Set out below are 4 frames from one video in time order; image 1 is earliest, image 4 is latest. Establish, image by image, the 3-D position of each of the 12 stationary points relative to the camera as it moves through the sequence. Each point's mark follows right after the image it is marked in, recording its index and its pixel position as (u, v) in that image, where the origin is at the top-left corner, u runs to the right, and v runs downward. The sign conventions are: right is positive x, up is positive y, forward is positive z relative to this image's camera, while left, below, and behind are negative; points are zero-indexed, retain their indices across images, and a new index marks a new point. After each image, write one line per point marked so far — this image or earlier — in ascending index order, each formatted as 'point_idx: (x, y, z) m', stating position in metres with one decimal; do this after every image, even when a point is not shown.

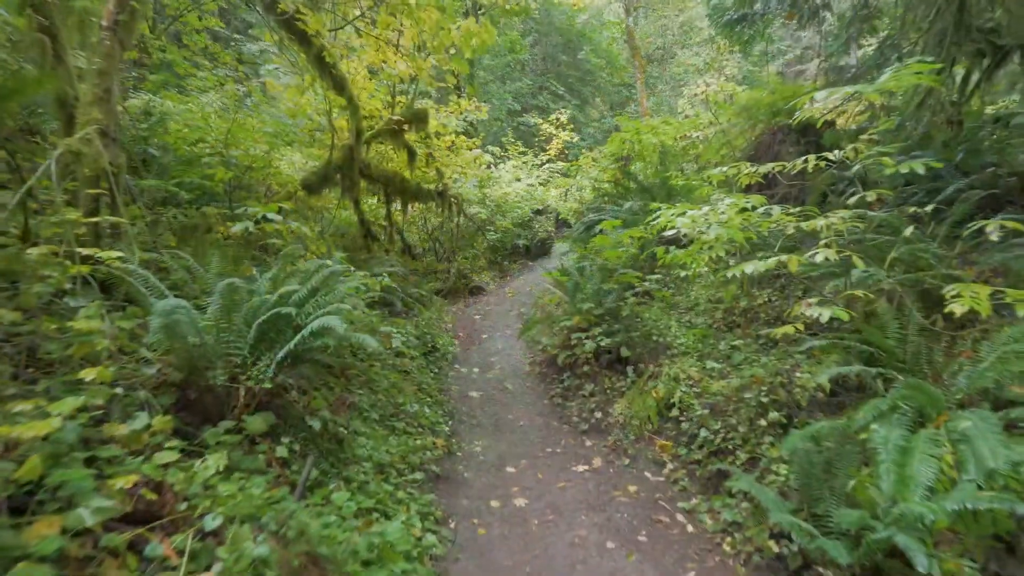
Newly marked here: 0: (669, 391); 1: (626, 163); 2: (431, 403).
0: (+1.2, -0.8, +4.9) m
1: (+1.7, +1.8, +9.7) m
2: (-0.7, -1.0, +5.5) m
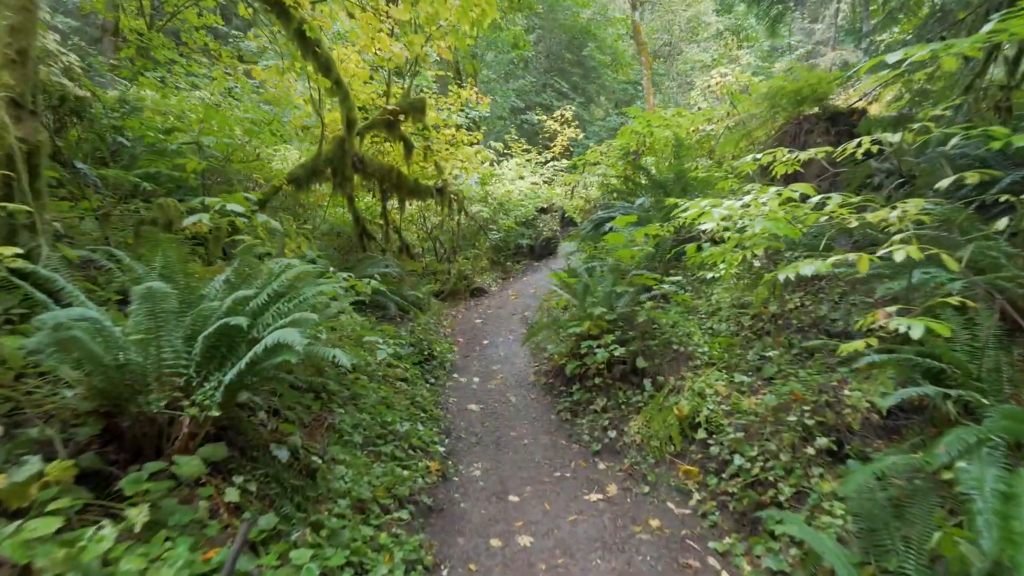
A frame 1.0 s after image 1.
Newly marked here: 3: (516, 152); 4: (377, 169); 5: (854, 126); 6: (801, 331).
0: (+1.2, -0.8, +4.3) m
1: (+1.7, +1.8, +9.1) m
2: (-0.7, -1.0, +5.0) m
3: (+0.1, +3.1, +14.8) m
4: (-1.7, +1.5, +8.0) m
5: (+3.6, +1.7, +6.8) m
6: (+2.2, -0.3, +4.9) m
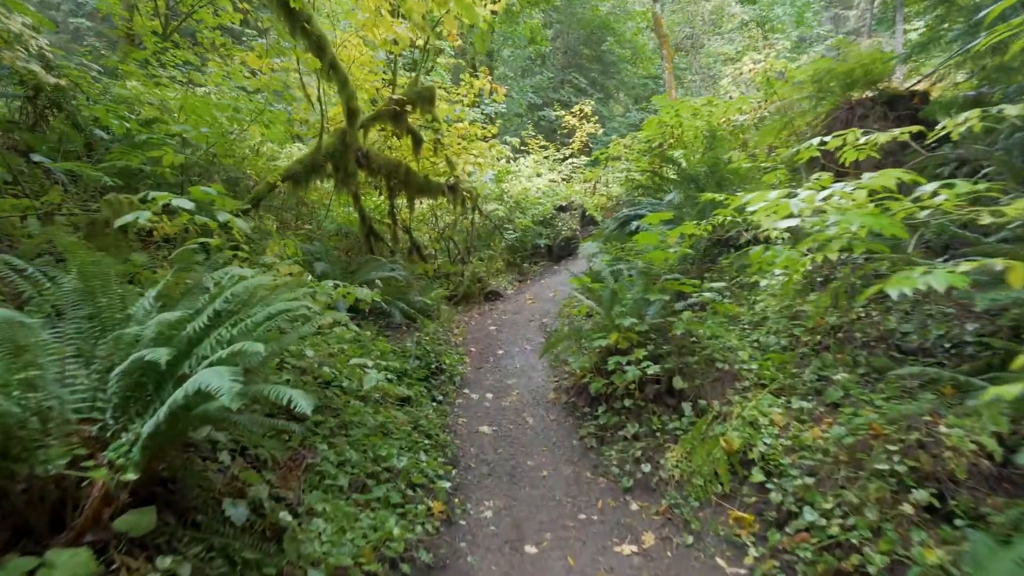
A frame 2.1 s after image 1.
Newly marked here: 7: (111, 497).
0: (+1.3, -0.9, +3.6) m
1: (+2.0, +1.8, +8.4) m
2: (-0.5, -1.0, +4.3) m
3: (+0.5, +3.0, +14.2) m
4: (-1.5, +1.4, +7.4) m
5: (+3.7, +1.6, +6.1) m
6: (+2.3, -0.4, +4.2) m
7: (-1.2, -0.6, +1.9) m
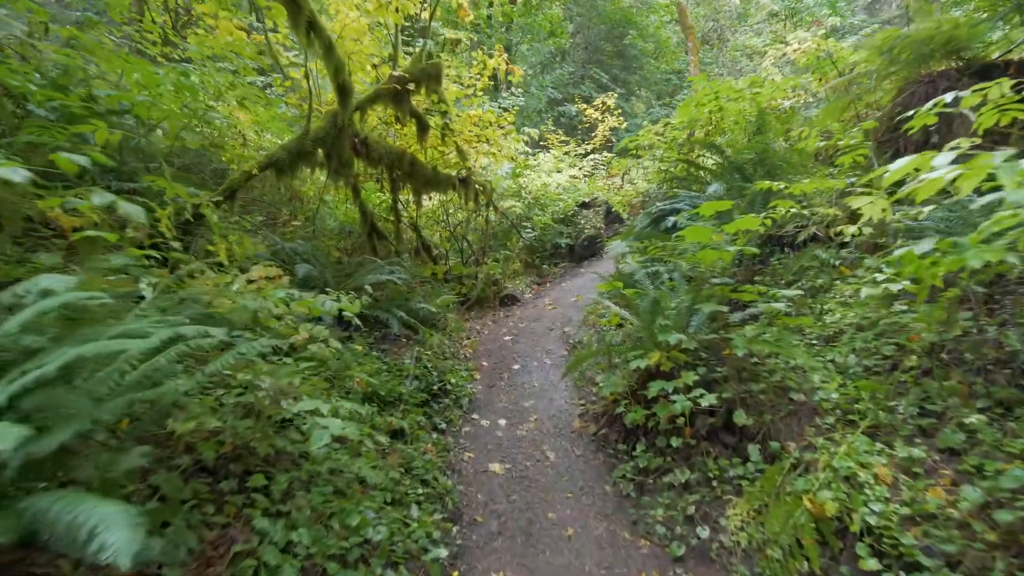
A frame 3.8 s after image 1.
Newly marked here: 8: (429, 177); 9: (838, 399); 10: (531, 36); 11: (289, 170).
0: (+1.4, -0.9, +2.7) m
1: (+2.2, +1.7, +7.5) m
2: (-0.5, -1.1, +3.4) m
3: (+0.8, +2.9, +13.3) m
4: (-1.3, +1.4, +6.5) m
5: (+3.9, +1.6, +5.1) m
6: (+2.4, -0.4, +3.3) m
7: (-1.2, -0.7, +1.0) m
8: (-0.9, +1.2, +6.9) m
9: (+1.7, -0.6, +3.3) m
10: (+0.5, +6.4, +16.2) m
11: (-1.9, +1.0, +5.6) m
